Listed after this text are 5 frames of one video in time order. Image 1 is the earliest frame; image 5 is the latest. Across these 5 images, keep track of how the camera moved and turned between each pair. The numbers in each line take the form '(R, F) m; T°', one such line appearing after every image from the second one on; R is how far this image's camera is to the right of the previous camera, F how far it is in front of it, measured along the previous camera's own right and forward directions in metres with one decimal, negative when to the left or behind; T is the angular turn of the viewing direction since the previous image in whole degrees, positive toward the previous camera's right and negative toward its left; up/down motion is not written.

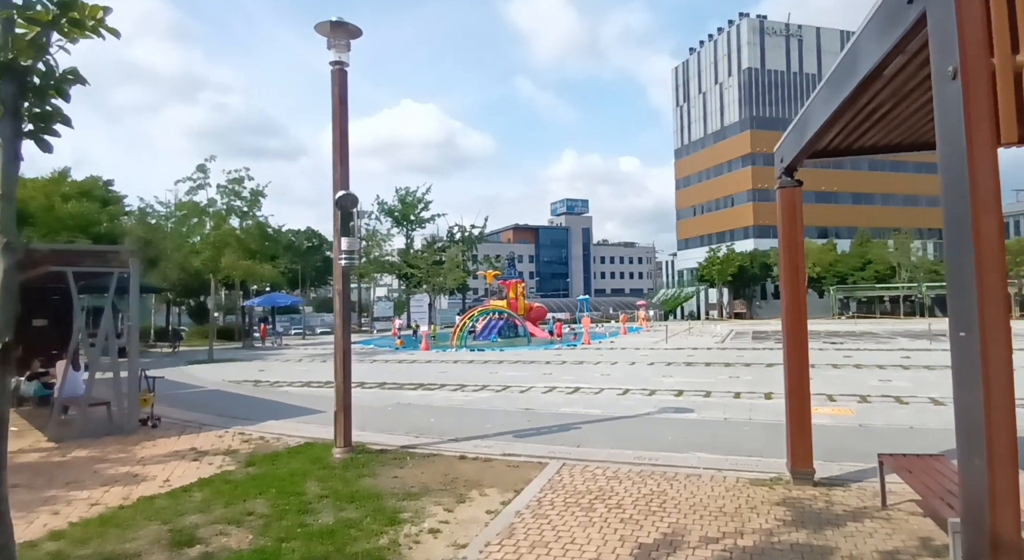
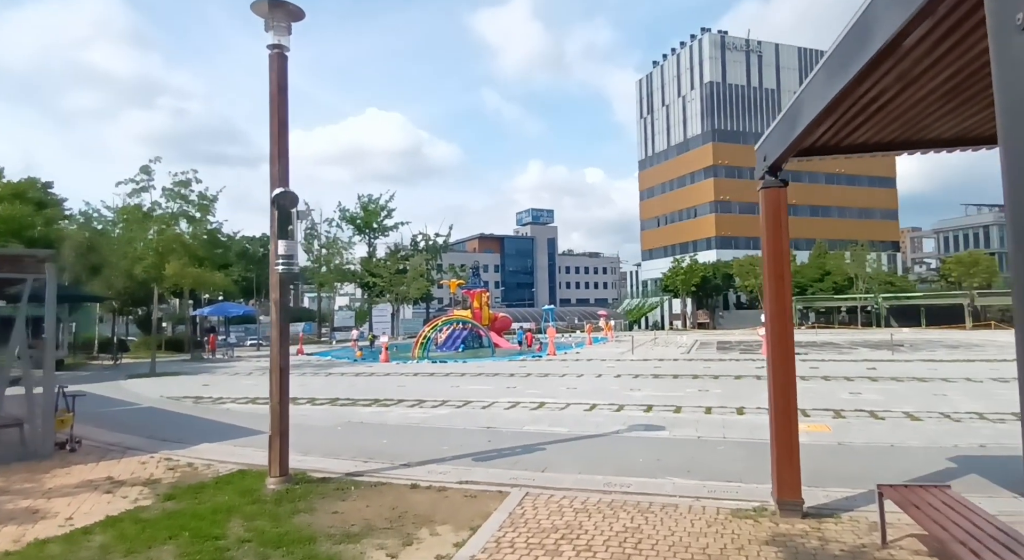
(+0.1, +0.8) m; +3°
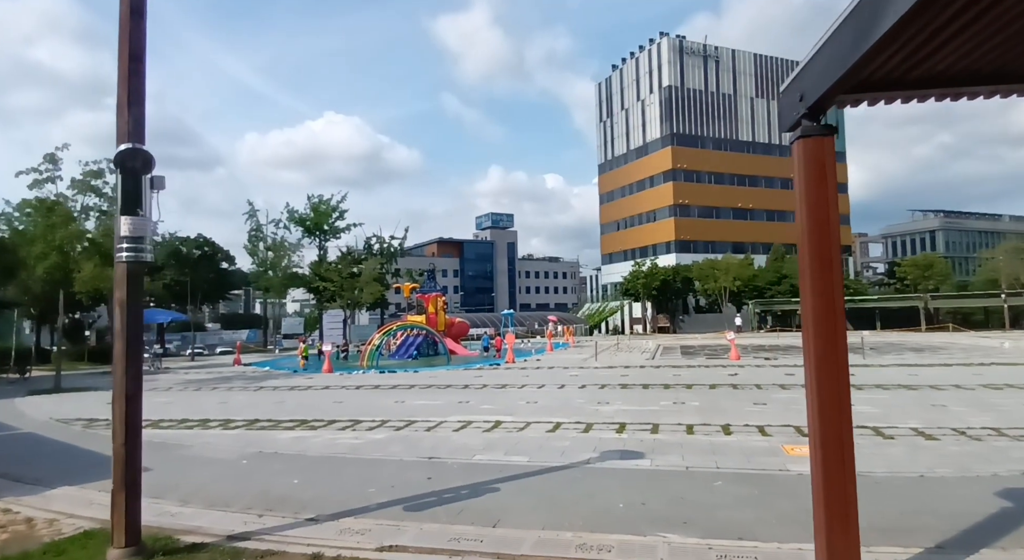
(+0.2, +2.0) m; +4°
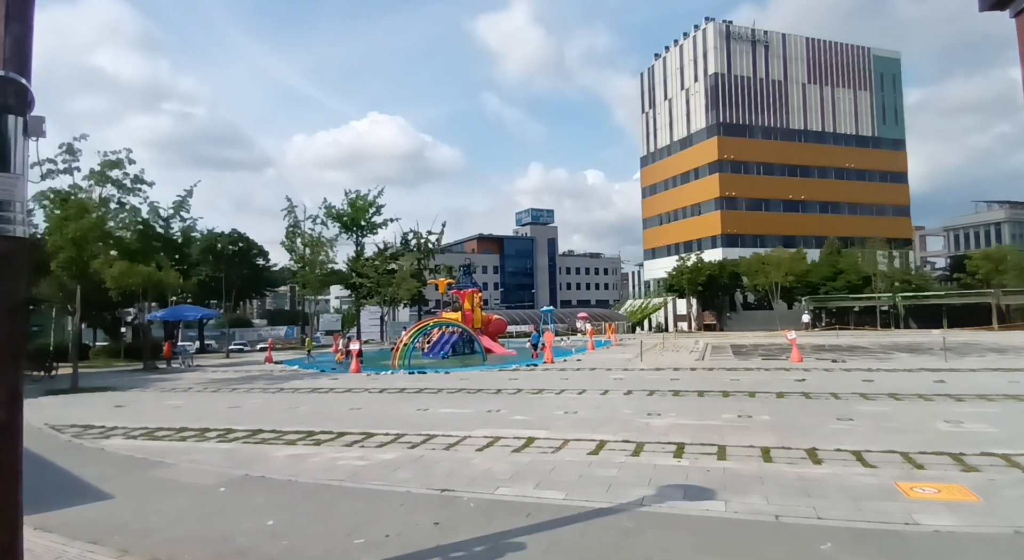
(+0.1, +1.9) m; -4°
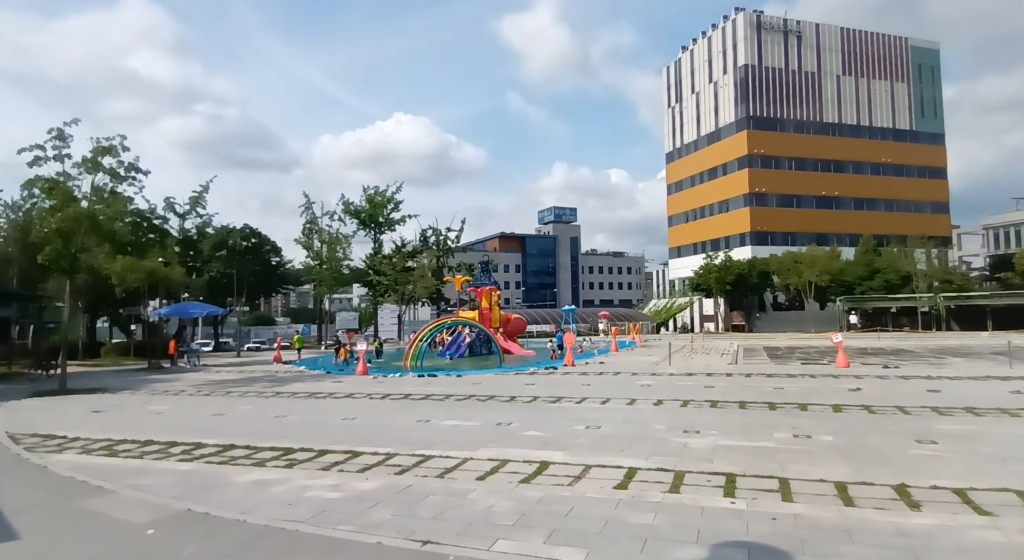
(+0.2, +1.8) m; -2°
